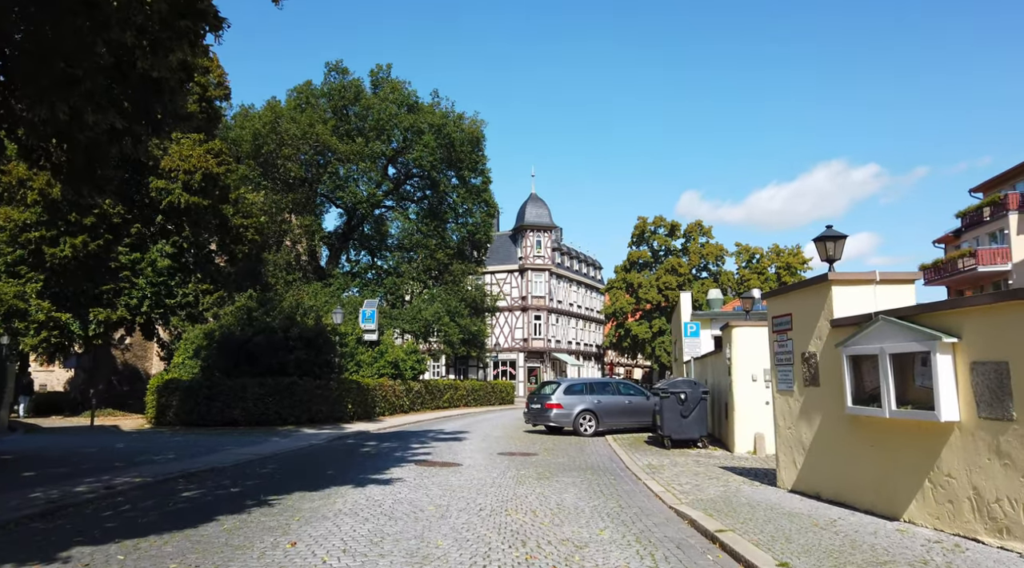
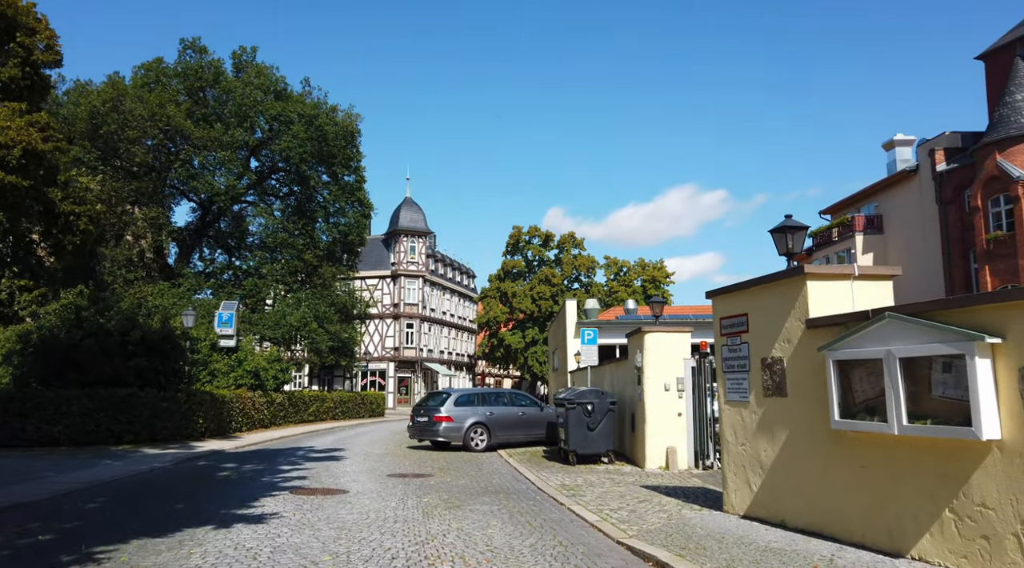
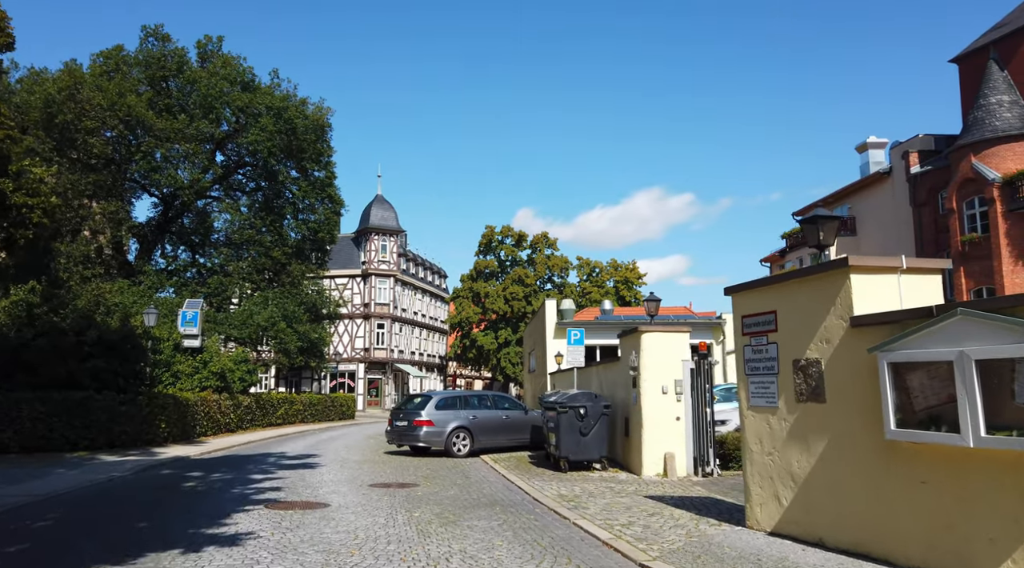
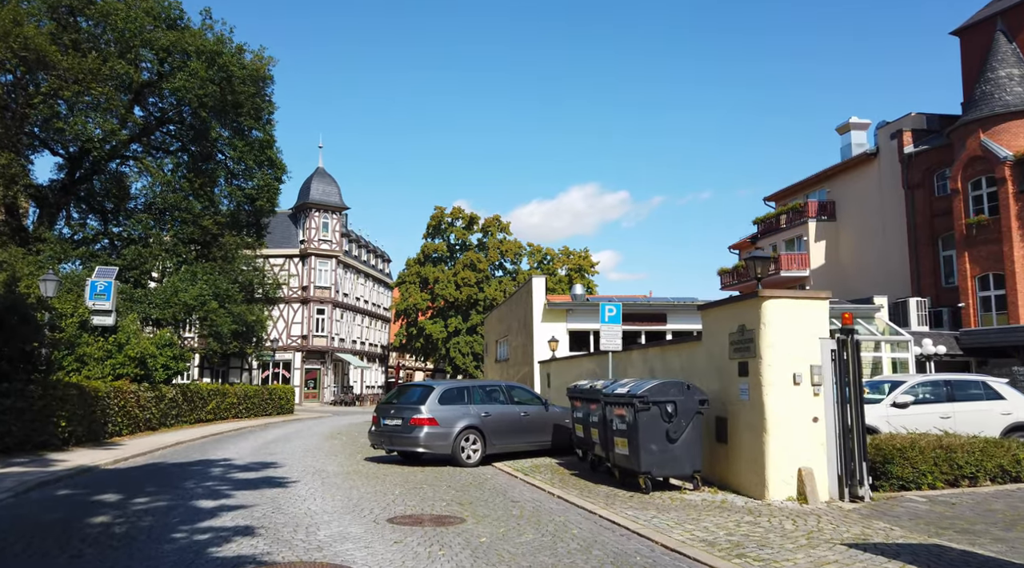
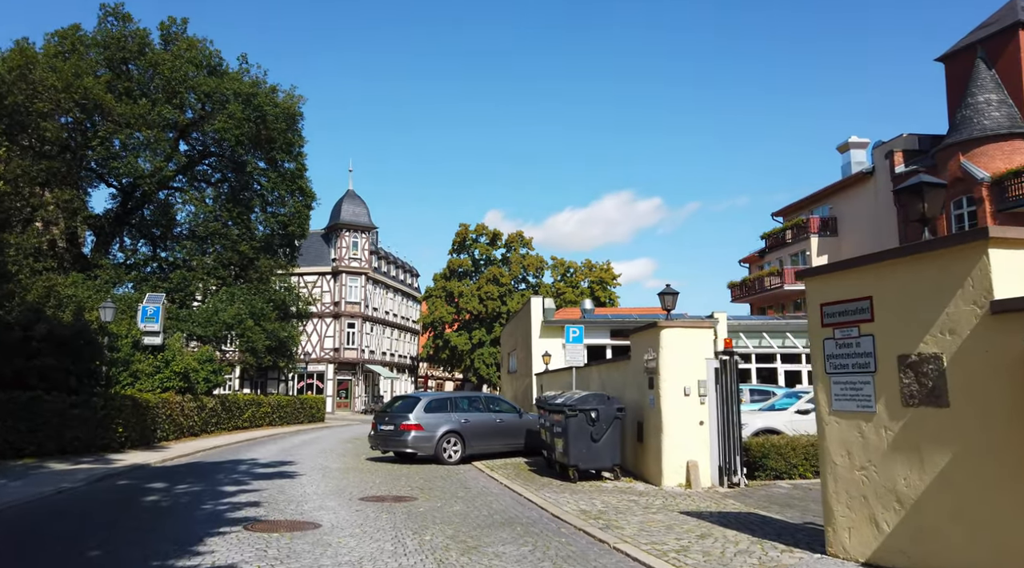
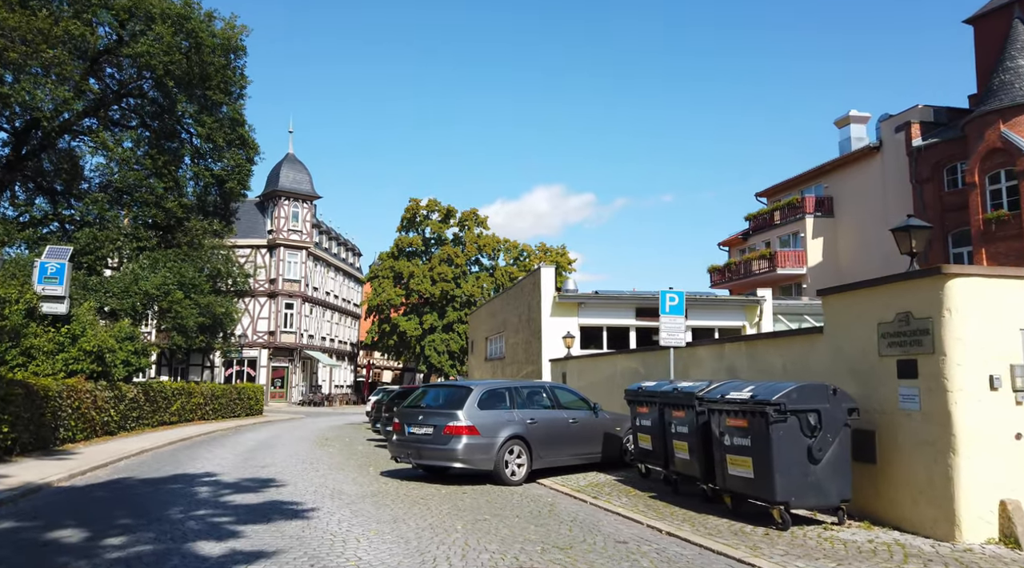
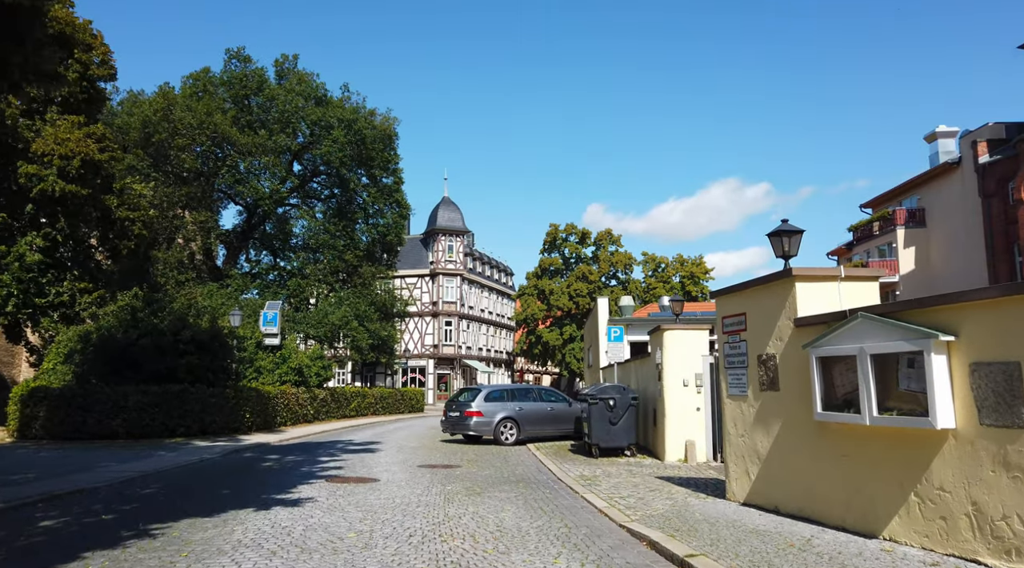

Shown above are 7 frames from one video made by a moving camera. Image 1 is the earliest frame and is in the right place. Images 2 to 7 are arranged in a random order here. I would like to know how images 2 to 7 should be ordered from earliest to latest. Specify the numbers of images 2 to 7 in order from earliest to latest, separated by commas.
7, 2, 3, 5, 4, 6
